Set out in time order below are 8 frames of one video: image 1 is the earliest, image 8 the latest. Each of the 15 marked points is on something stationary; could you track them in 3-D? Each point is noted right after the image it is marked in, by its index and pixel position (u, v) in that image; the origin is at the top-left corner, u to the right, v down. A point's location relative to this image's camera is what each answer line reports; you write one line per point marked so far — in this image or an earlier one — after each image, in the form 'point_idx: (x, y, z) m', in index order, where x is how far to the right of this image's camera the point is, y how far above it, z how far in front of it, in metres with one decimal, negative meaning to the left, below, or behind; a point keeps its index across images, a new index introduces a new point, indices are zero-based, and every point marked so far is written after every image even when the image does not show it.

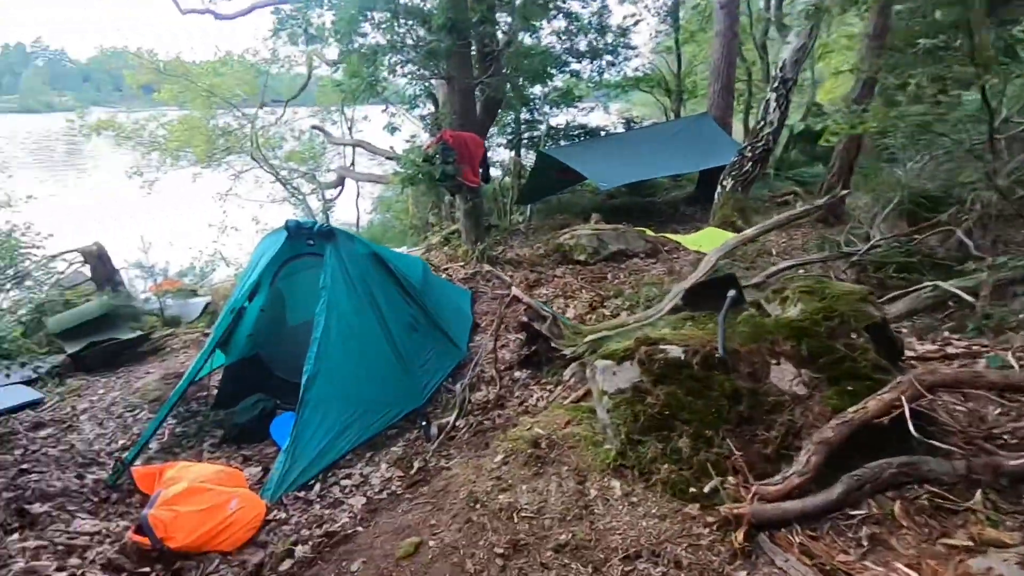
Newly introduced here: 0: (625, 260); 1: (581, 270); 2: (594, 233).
0: (+1.3, +0.3, +6.4) m
1: (+0.8, +0.2, +6.2) m
2: (+1.0, +0.7, +6.7) m
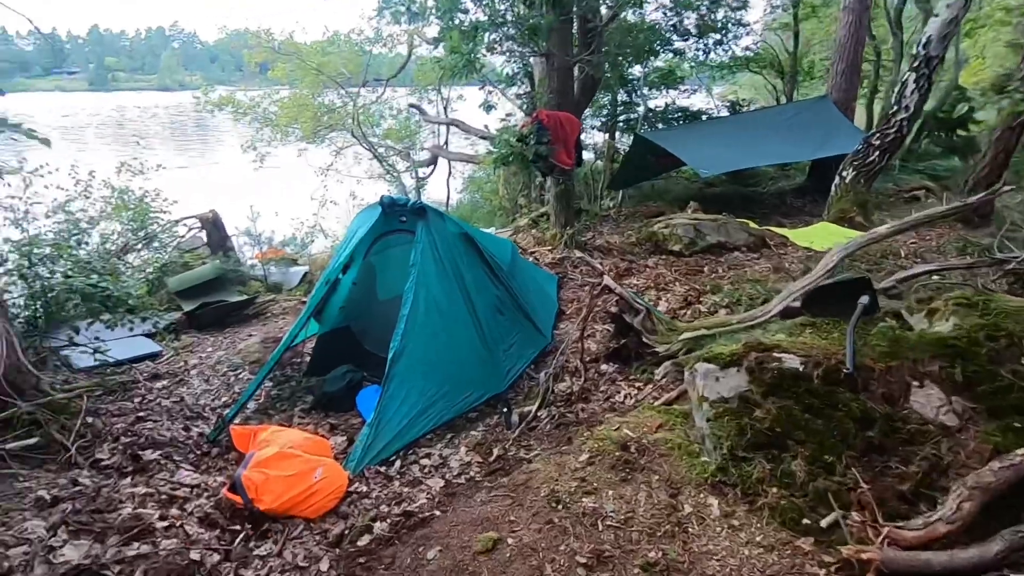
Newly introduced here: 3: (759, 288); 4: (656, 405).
0: (+2.4, +0.4, +6.0) m
1: (+1.8, +0.3, +5.9) m
2: (+2.1, +0.8, +6.3) m
3: (+2.1, 0.0, +4.7) m
4: (+0.8, -0.6, +2.8) m
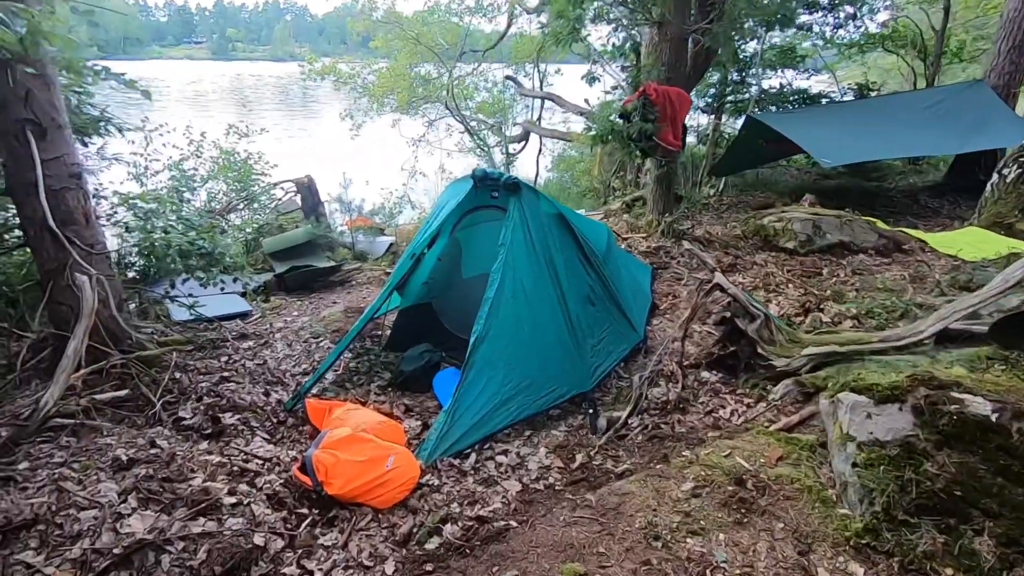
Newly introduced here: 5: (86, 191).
0: (+3.3, +0.3, +5.3) m
1: (+2.7, +0.3, +5.2) m
2: (+3.1, +0.7, +5.6) m
3: (+2.8, -0.1, +4.0) m
4: (+1.2, -0.6, +2.4) m
5: (-2.3, +0.5, +2.9) m
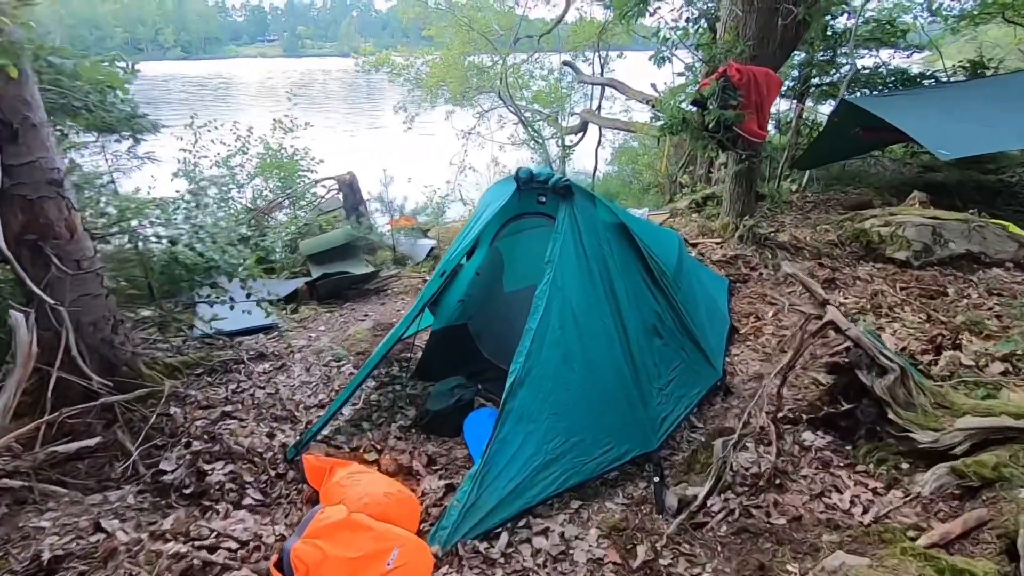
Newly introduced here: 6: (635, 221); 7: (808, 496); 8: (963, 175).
0: (+3.7, +0.2, +4.3) m
1: (+3.1, +0.1, +4.3) m
2: (+3.6, +0.6, +4.6) m
3: (+3.1, -0.3, +3.1) m
4: (+1.3, -0.8, +1.7) m
5: (-2.1, +0.4, +2.5) m
6: (+0.7, +0.4, +3.2) m
7: (+1.2, -0.8, +2.1) m
8: (+6.4, +1.6, +7.6) m
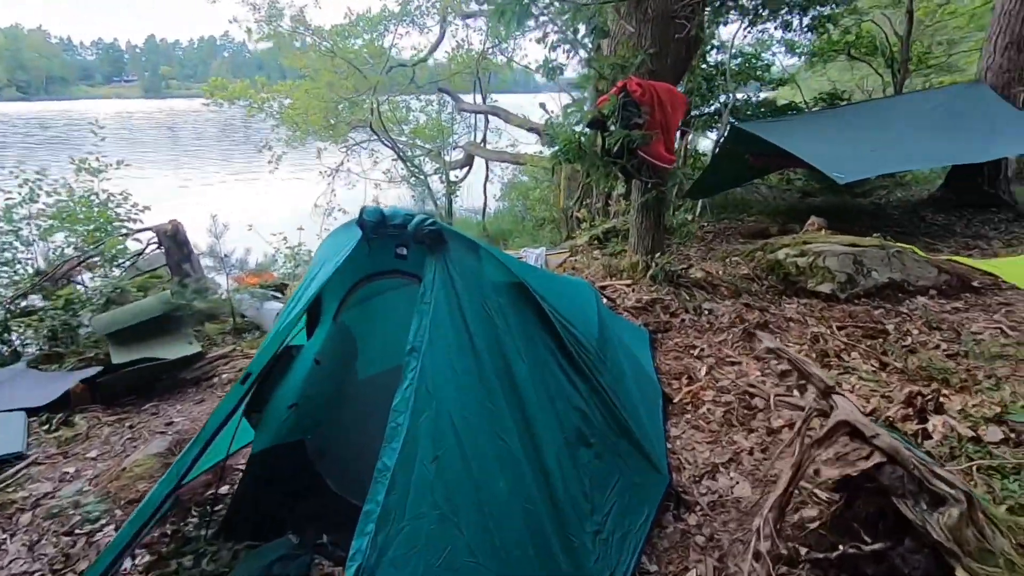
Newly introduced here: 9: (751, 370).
0: (+2.8, -0.1, +3.9) m
1: (+2.2, -0.2, +3.8) m
2: (+2.6, +0.3, +4.2) m
3: (+2.5, -0.5, +2.6) m
4: (+1.0, -1.0, +0.9) m
5: (-2.6, -0.1, +1.1) m
6: (+0.1, +0.1, +2.3) m
7: (+0.8, -1.1, +1.2) m
8: (+4.8, +1.3, +7.8) m
9: (+1.4, -0.5, +3.2) m
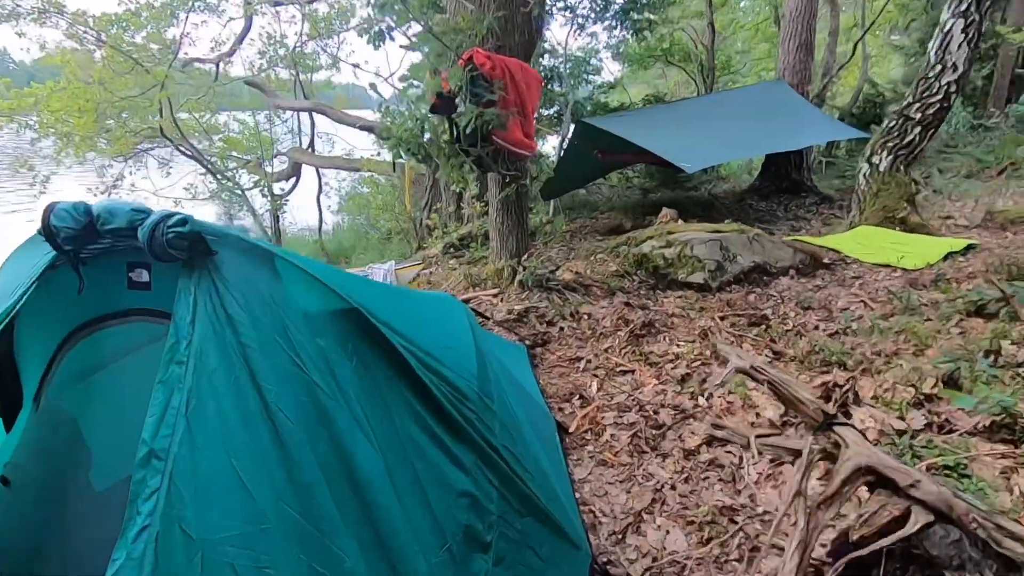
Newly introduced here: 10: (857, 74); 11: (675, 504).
0: (+1.8, 0.0, +3.9) m
1: (+1.3, -0.1, +3.6) m
2: (+1.5, +0.4, +4.1) m
3: (+1.9, -0.3, +2.5) m
4: (+1.0, -0.9, +0.4) m
5: (-2.6, -0.3, -0.3) m
6: (-0.4, 0.0, +1.6) m
7: (+0.7, -1.0, +0.7) m
8: (+2.5, +1.4, +8.1) m
9: (+0.7, -0.5, +2.8) m
10: (+7.7, +4.8, +12.0) m
11: (+0.6, -0.8, +2.0) m
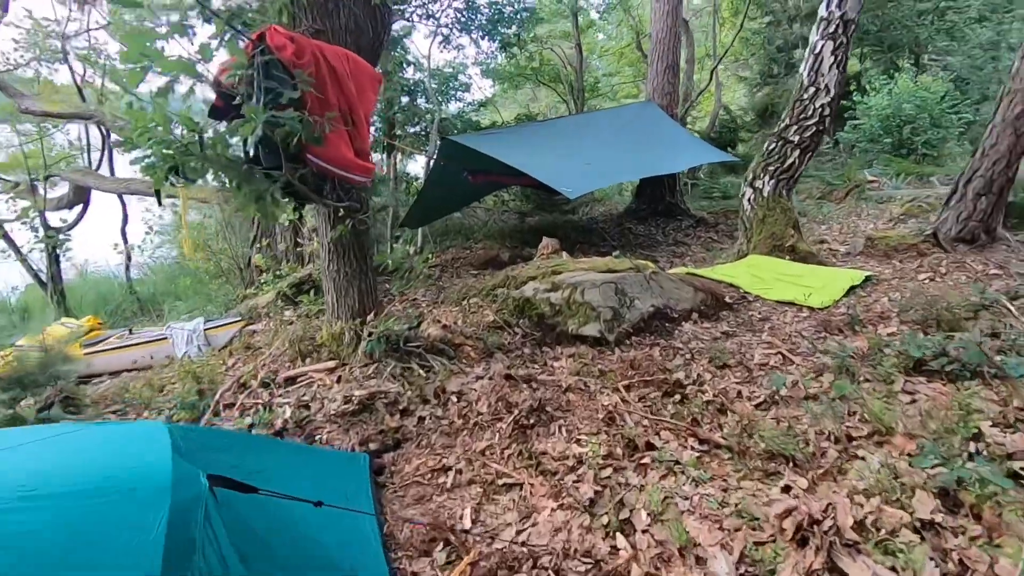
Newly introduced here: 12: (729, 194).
0: (+1.0, -0.3, +3.2) m
1: (+0.5, -0.4, +2.9) m
2: (+0.6, +0.1, +3.4) m
3: (+1.4, -0.5, +1.9) m
4: (+0.9, -1.1, -0.3) m
5: (-2.5, -0.7, -1.8) m
6: (-0.7, -0.3, +0.5) m
7: (+0.6, -1.2, -0.1) m
8: (+0.7, +1.0, +7.6) m
9: (+0.1, -0.8, +2.0) m
10: (+4.7, +4.4, +12.6) m
11: (+0.2, -1.1, +1.1) m
12: (+3.5, +1.5, +8.6) m
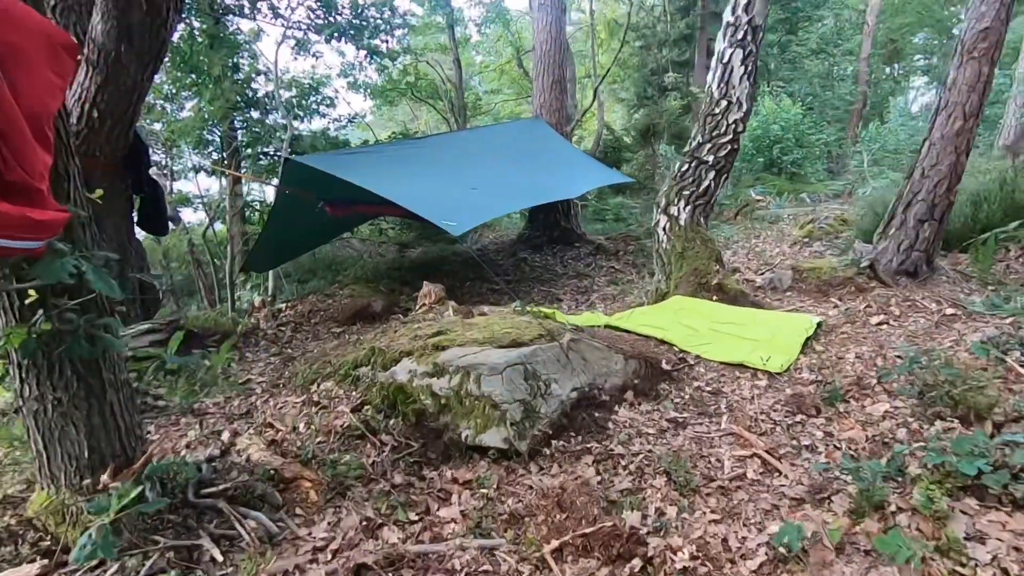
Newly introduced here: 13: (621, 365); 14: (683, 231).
0: (+0.4, -0.6, +2.3) m
1: (0.0, -0.7, +1.9) m
2: (0.0, -0.3, +2.4) m
3: (+1.1, -0.8, +1.1) m
4: (+1.1, -1.3, -1.2) m
5: (-2.0, -1.0, -3.3) m
6: (-0.7, -0.6, -0.7) m
7: (+0.7, -1.4, -1.0) m
8: (-0.8, +0.5, +6.5) m
9: (-0.2, -1.1, +0.9) m
10: (+1.9, +3.8, +12.4) m
11: (+0.1, -1.4, +0.1) m
12: (+1.7, +1.1, +8.1) m
13: (+0.5, -0.4, +2.6) m
14: (+1.3, +0.4, +4.1) m
